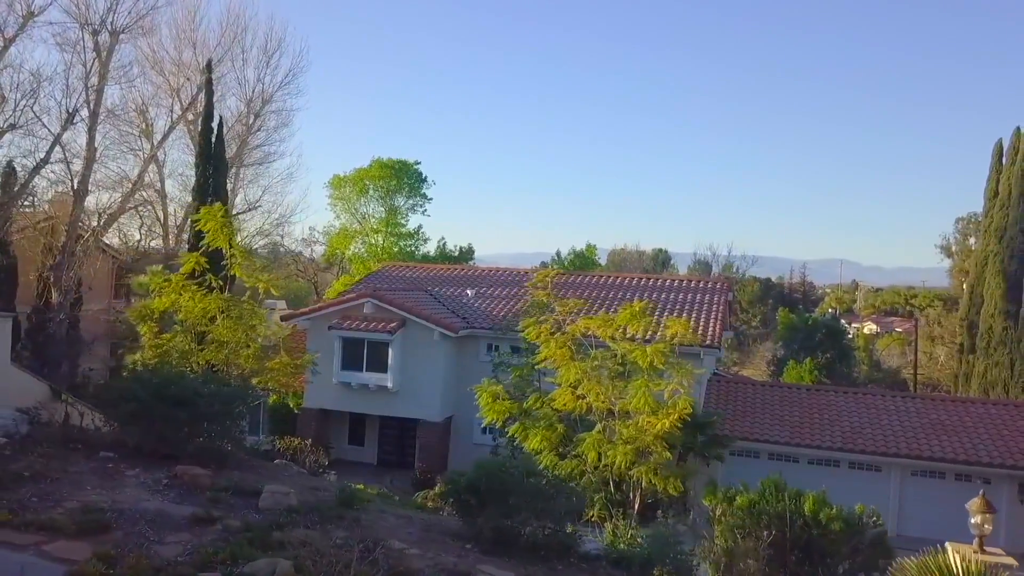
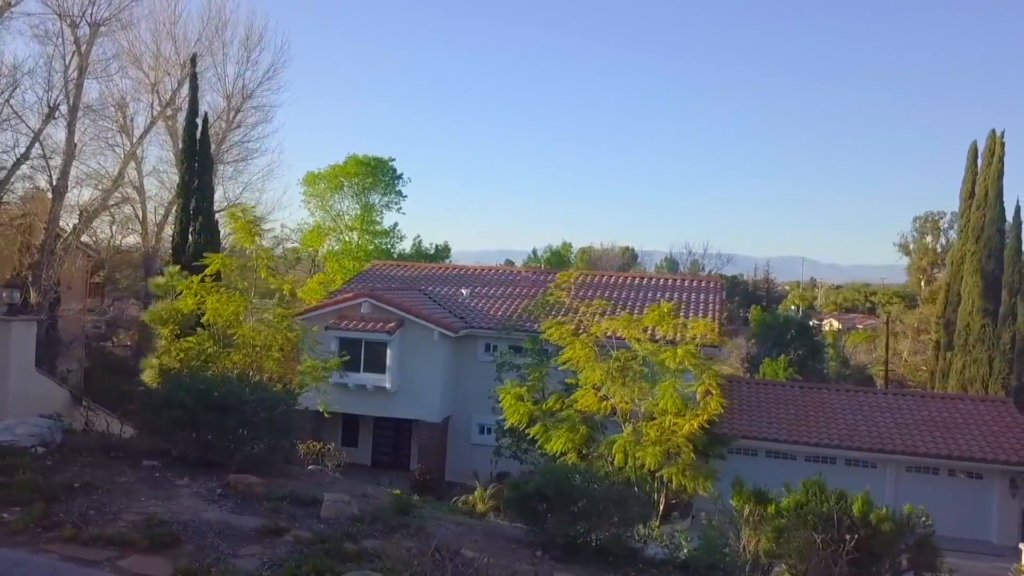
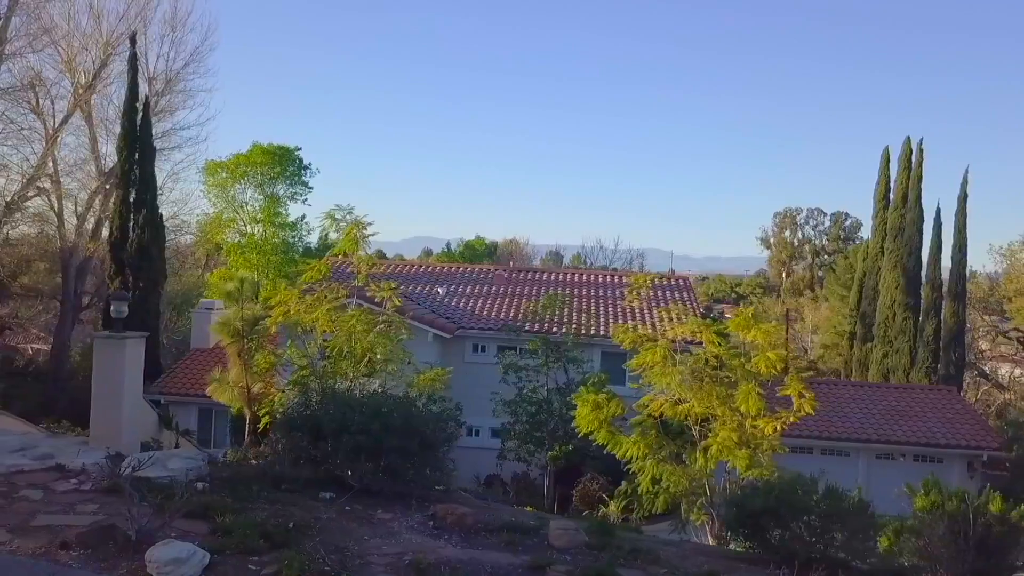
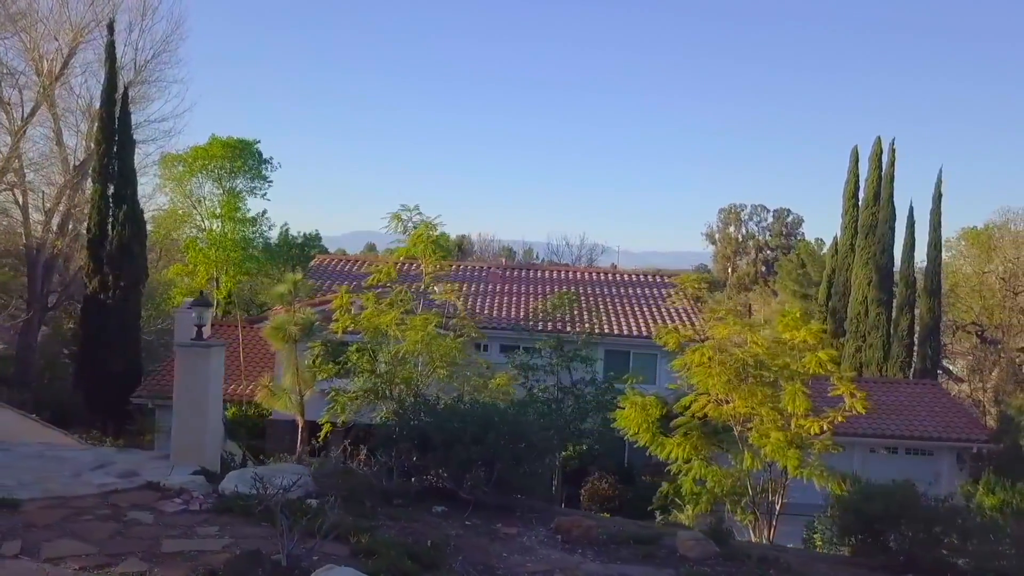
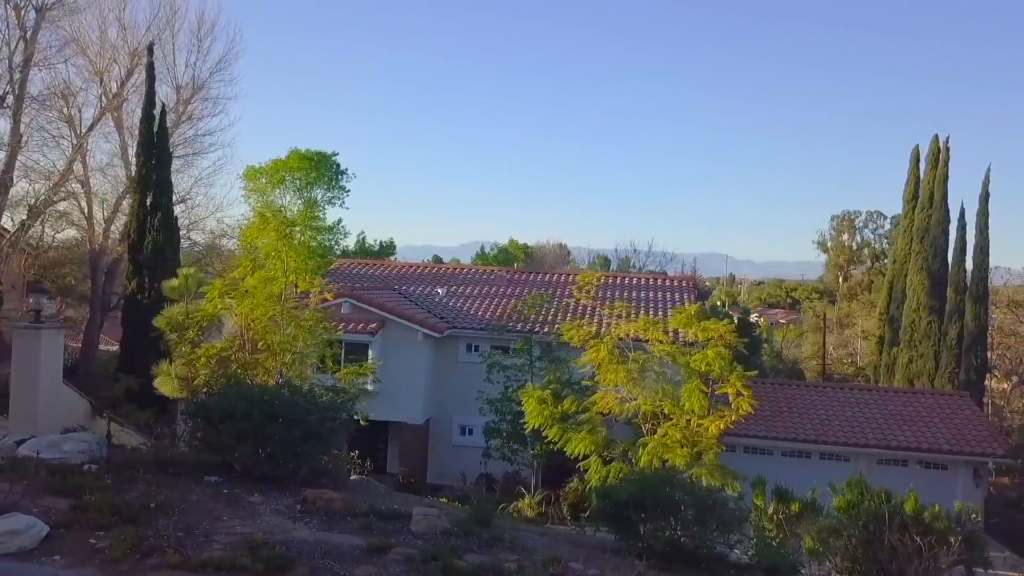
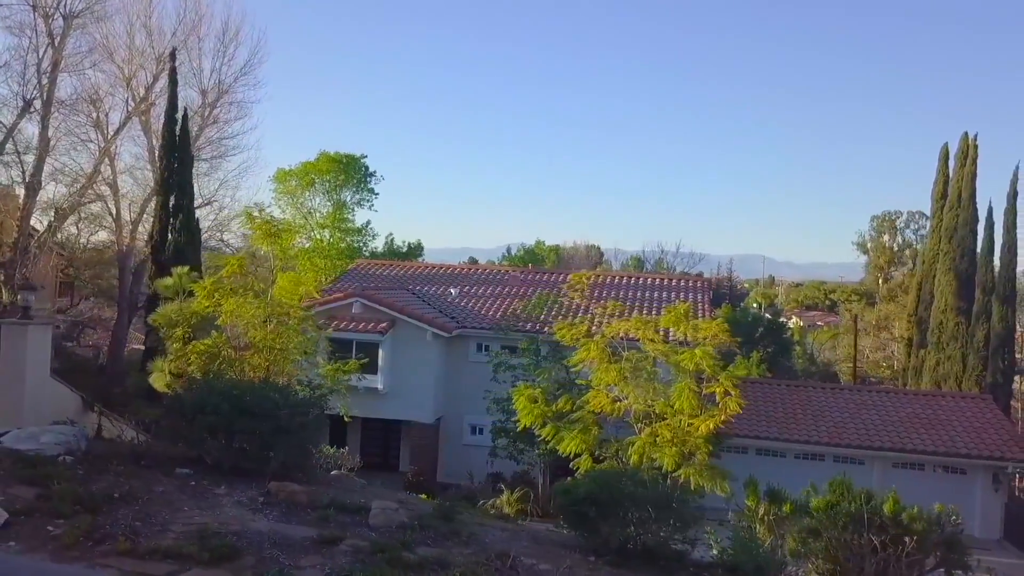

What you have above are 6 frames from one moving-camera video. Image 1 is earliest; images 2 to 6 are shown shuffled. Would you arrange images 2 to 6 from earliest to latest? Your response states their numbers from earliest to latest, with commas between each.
2, 6, 5, 3, 4
